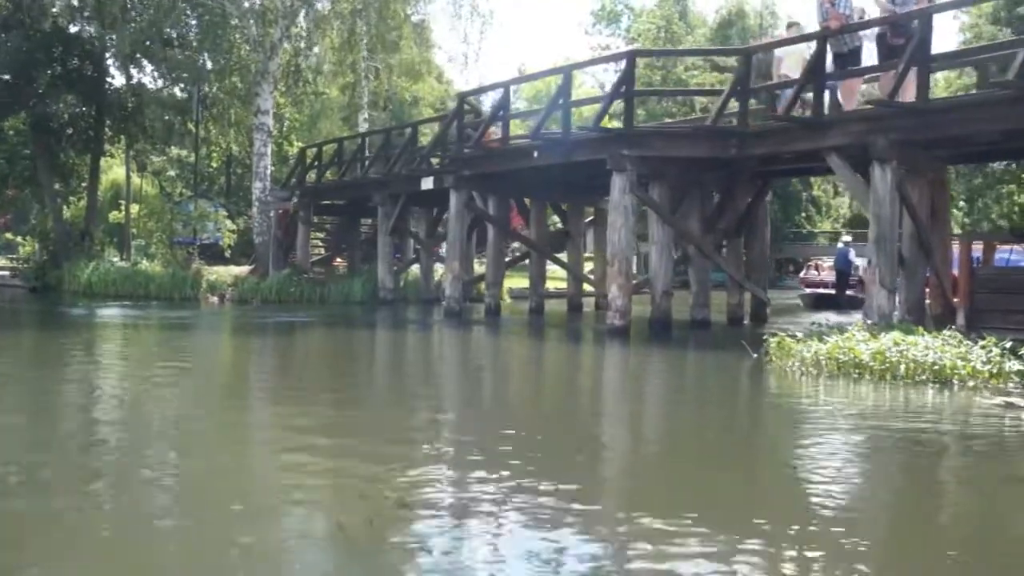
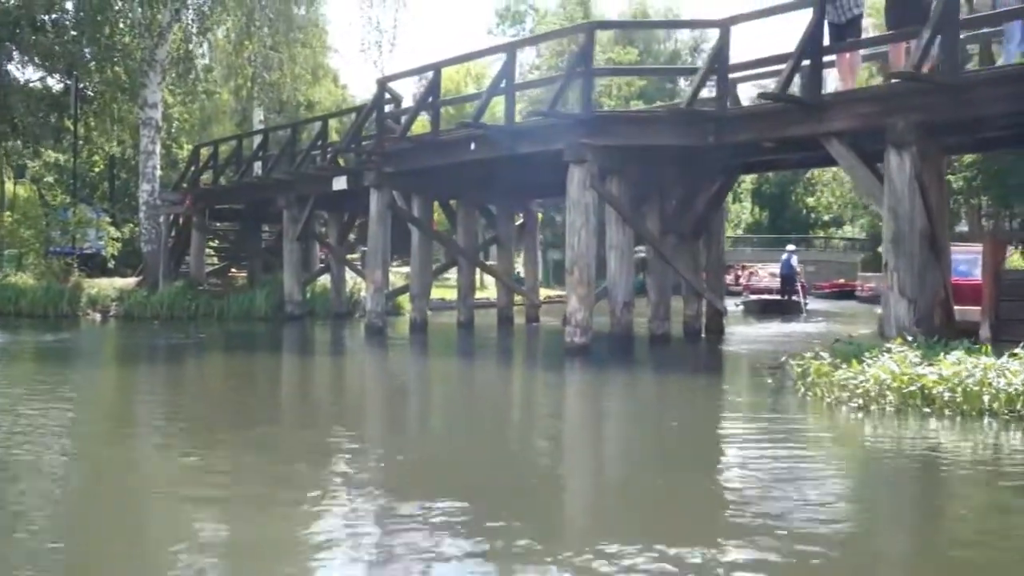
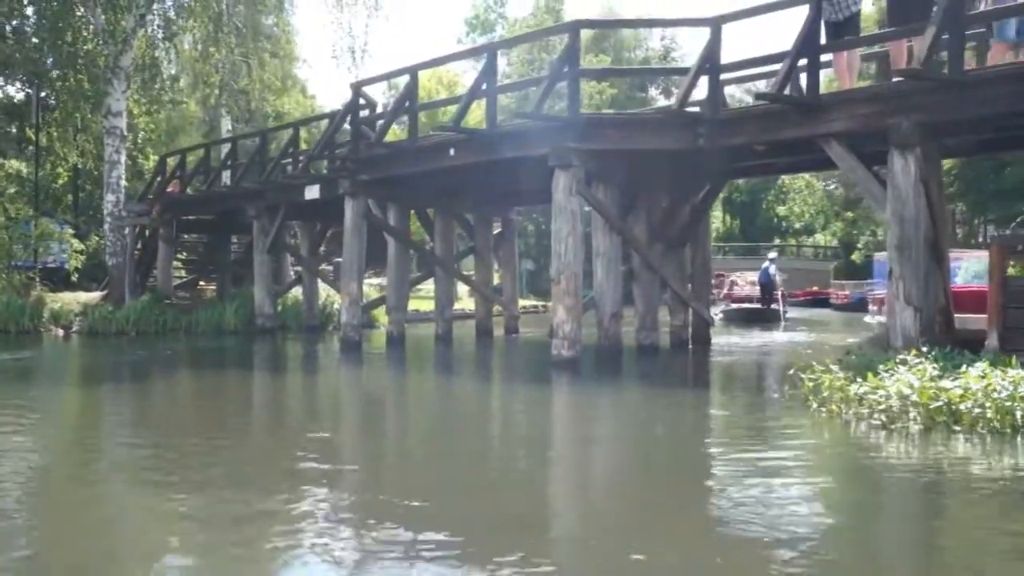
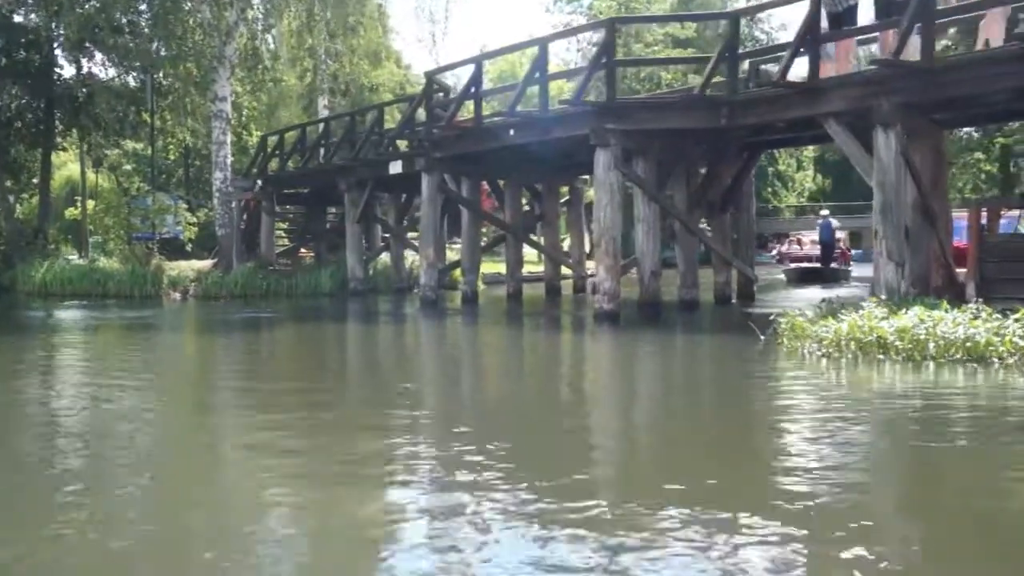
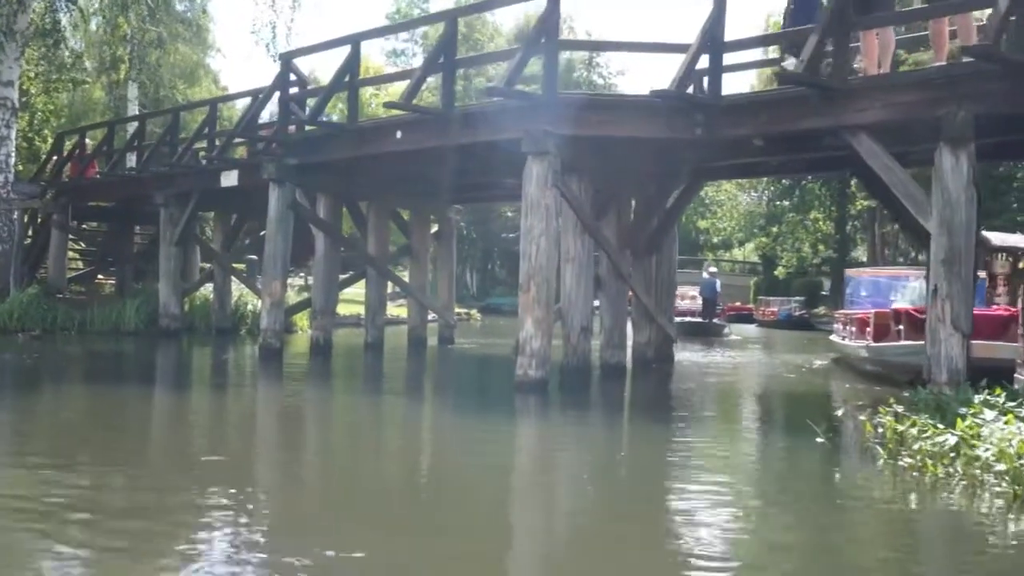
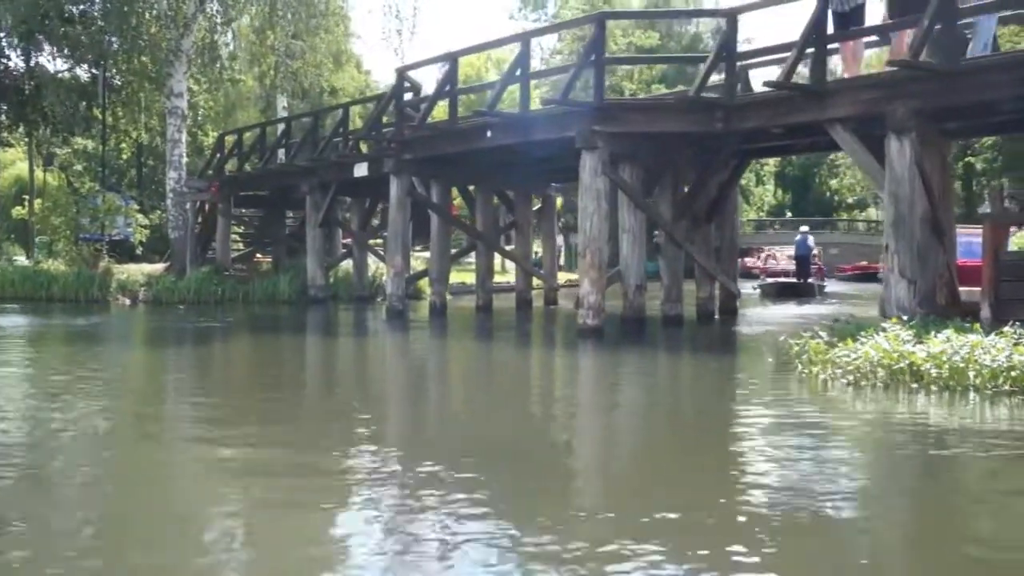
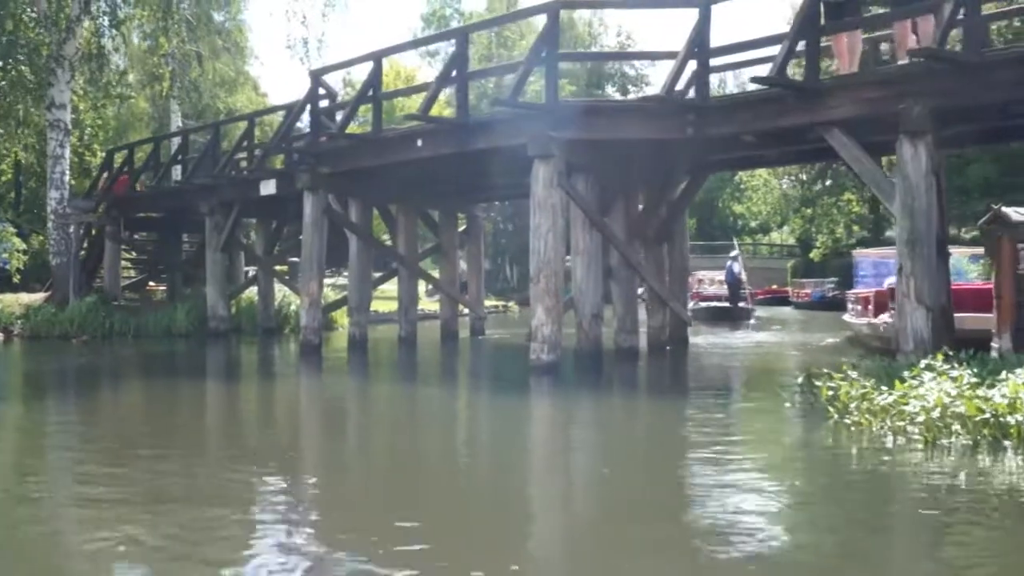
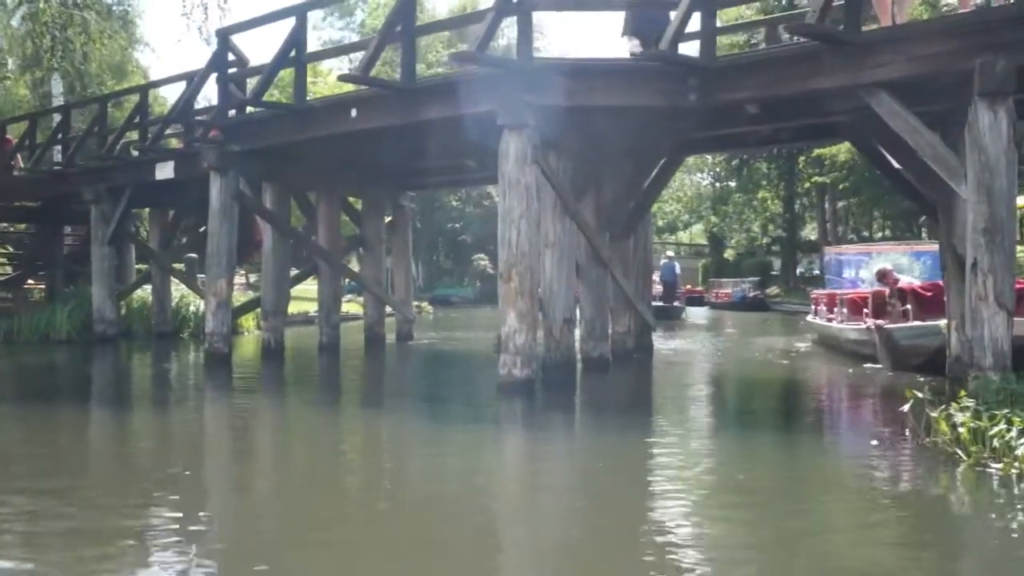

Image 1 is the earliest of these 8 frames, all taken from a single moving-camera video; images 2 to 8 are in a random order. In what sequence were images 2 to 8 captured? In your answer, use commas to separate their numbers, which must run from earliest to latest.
4, 6, 2, 3, 7, 5, 8
